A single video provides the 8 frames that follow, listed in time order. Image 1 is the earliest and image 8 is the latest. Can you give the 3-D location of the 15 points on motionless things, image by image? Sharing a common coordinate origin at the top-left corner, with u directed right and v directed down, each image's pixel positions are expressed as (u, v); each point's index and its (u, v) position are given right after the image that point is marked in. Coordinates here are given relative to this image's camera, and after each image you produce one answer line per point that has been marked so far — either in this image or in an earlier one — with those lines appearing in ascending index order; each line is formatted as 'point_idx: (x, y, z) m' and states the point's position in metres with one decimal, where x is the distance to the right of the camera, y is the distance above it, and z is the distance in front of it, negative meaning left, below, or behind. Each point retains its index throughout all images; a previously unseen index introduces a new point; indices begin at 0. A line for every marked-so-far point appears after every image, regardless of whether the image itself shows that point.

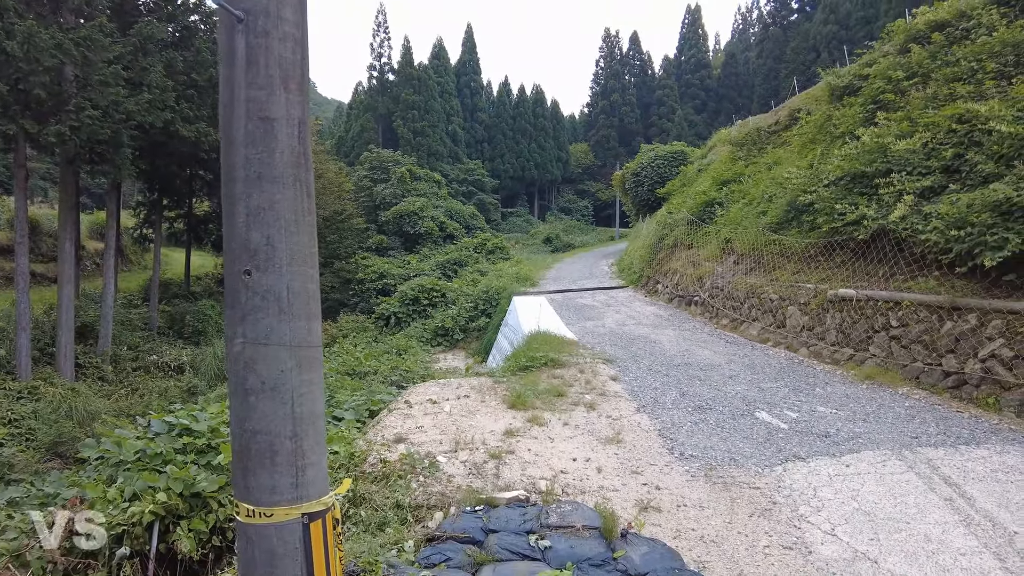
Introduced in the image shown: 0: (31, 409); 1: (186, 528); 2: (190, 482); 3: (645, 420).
0: (-7.0, -1.7, +9.6) m
1: (-1.3, -0.9, +2.6) m
2: (-1.3, -0.8, +2.8) m
3: (+0.8, -0.8, +4.0) m
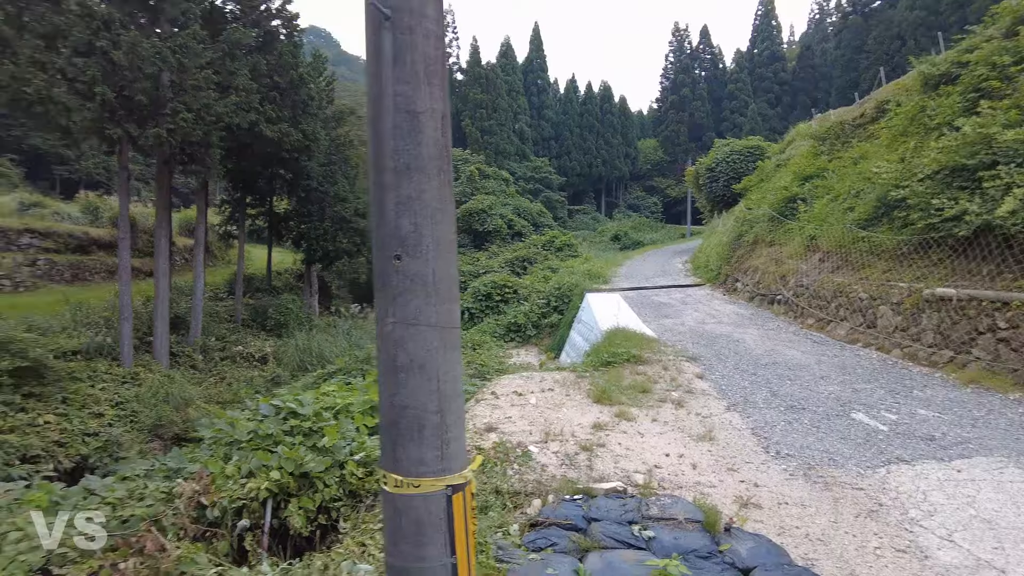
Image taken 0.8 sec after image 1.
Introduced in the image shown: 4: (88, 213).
0: (-5.9, -1.6, +10.3) m
1: (-0.9, -0.9, +2.8) m
2: (-0.9, -0.8, +2.9) m
3: (+1.3, -0.8, +3.9) m
4: (-12.6, +2.2, +19.7) m
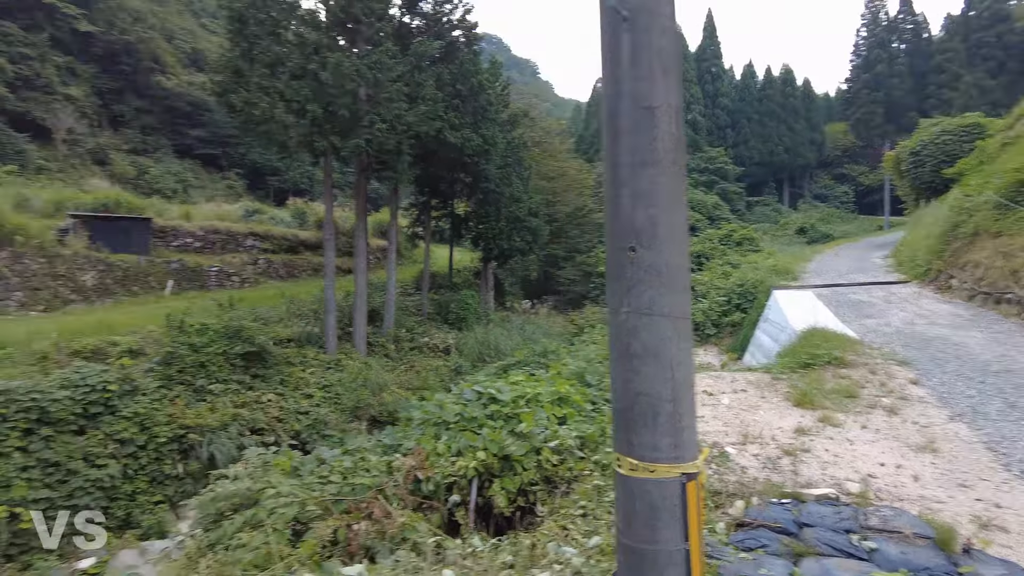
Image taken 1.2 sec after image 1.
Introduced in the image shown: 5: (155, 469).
0: (-3.0, -1.5, +11.5) m
1: (-0.1, -0.9, +2.9) m
2: (-0.1, -0.7, +3.1) m
3: (+2.4, -0.8, +3.5) m
4: (-7.2, +2.4, +22.2) m
5: (-4.4, -2.2, +8.2) m
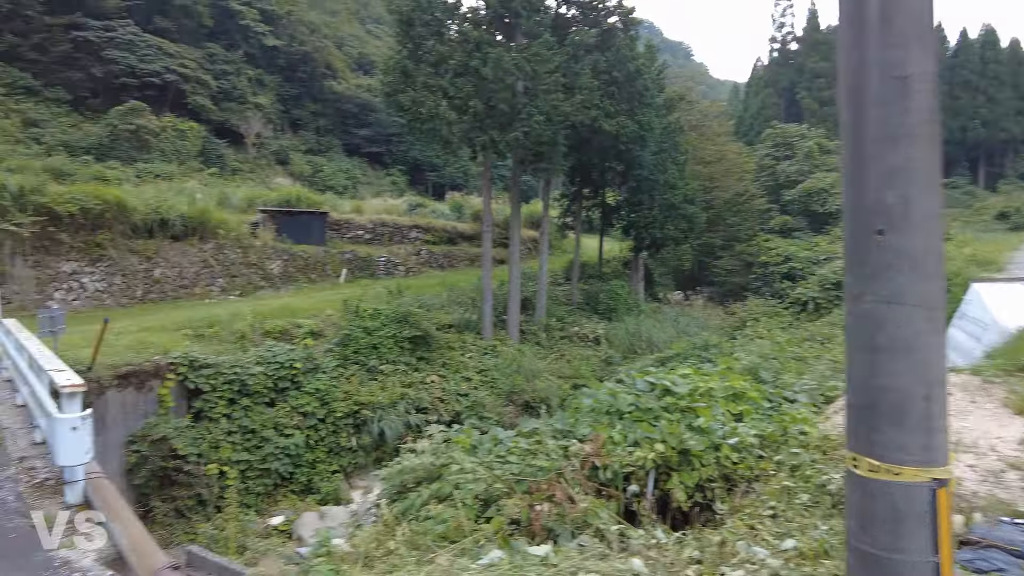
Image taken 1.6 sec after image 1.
0: (-0.3, -1.3, +11.9) m
1: (+0.7, -0.8, +2.9) m
2: (+0.7, -0.7, +3.0) m
3: (+3.2, -0.7, +2.9) m
4: (-2.0, +2.7, +23.2) m
5: (-2.4, -2.1, +9.0) m
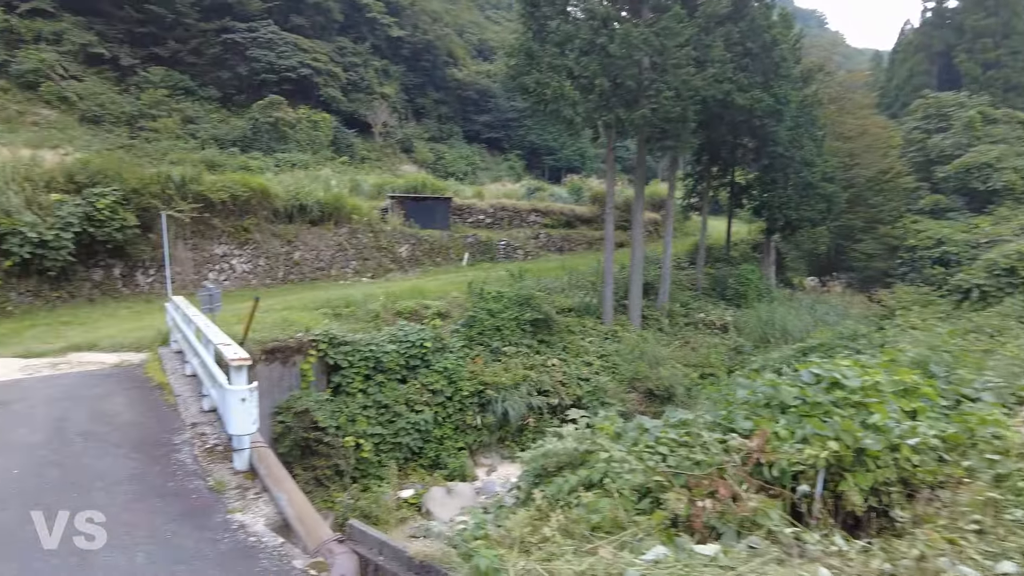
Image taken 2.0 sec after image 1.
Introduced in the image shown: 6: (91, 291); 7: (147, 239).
0: (+1.8, -1.1, +11.7) m
1: (+1.3, -0.8, +2.6) m
2: (+1.4, -0.6, +2.8) m
3: (+3.8, -0.7, +2.2) m
4: (+2.2, +3.3, +23.0) m
5: (-0.7, -1.8, +9.2) m
6: (-7.0, 0.0, +11.0) m
7: (-6.6, +0.9, +11.8) m
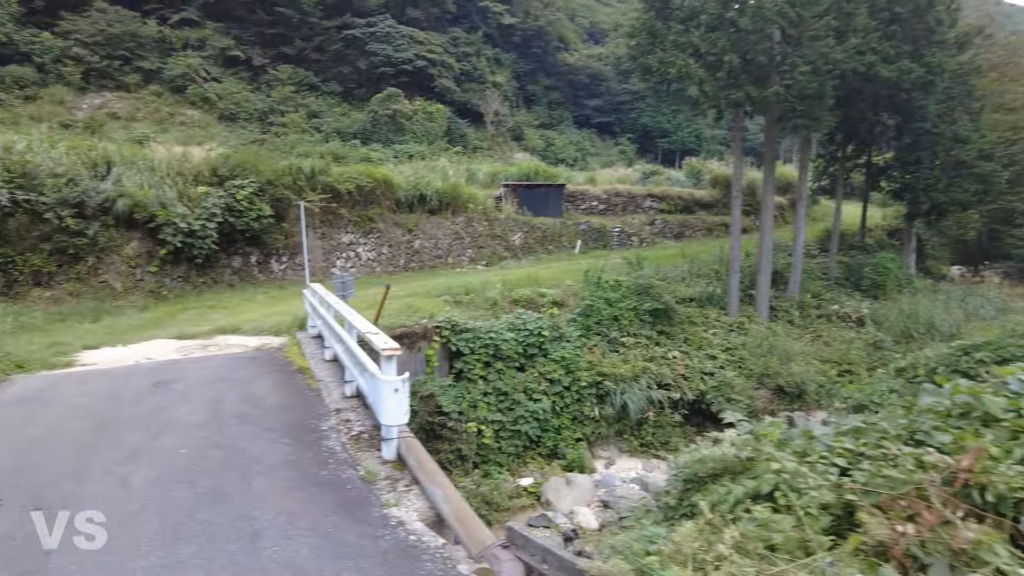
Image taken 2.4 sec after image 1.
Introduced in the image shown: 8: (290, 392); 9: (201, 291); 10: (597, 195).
0: (+3.8, -0.9, +11.1) m
1: (+1.9, -0.7, +2.2) m
2: (+2.0, -0.6, +2.3) m
3: (+4.2, -0.7, +1.4) m
4: (+6.0, +3.7, +22.1) m
5: (+0.9, -1.7, +9.1) m
6: (-5.0, +0.2, +11.8) m
7: (-4.4, +1.1, +12.6) m
8: (-1.4, -0.7, +4.3) m
9: (-5.3, -0.1, +11.2) m
10: (+2.5, +2.7, +19.2) m
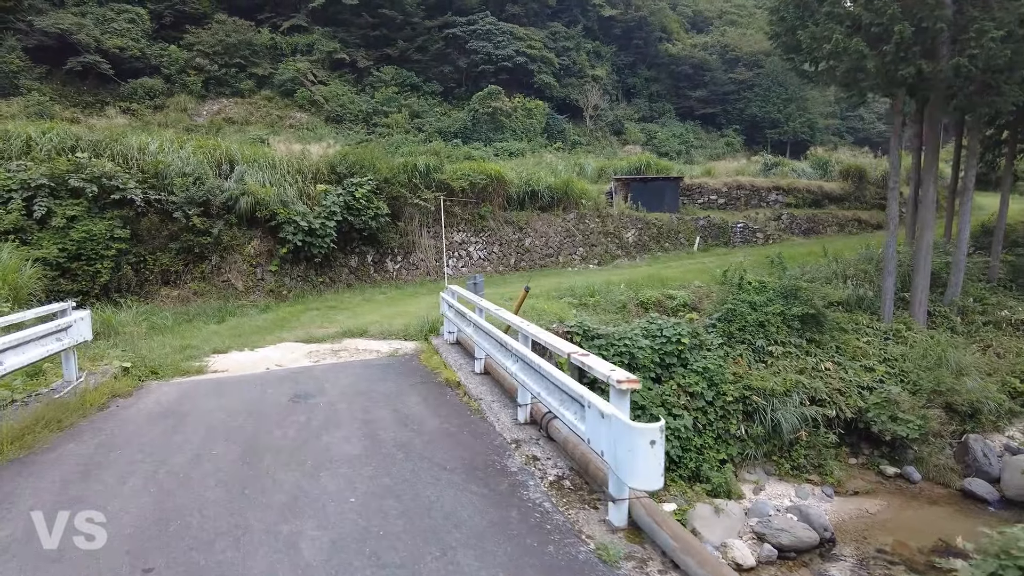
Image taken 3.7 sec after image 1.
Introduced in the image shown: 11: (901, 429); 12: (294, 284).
0: (+5.8, -0.9, +9.7) m
1: (+2.6, -0.8, +1.2) m
2: (+2.7, -0.6, +1.3) m
3: (+4.9, -0.8, +0.1) m
4: (+9.4, +3.7, +20.4) m
5: (+2.6, -1.7, +8.1) m
6: (-2.9, +0.2, +11.6) m
7: (-2.2, +1.2, +12.3) m
8: (-0.4, -0.7, +3.7) m
9: (-3.2, -0.1, +11.1) m
10: (+5.5, +2.7, +18.0) m
11: (+5.1, -1.8, +8.6) m
12: (-3.6, +0.1, +10.8) m
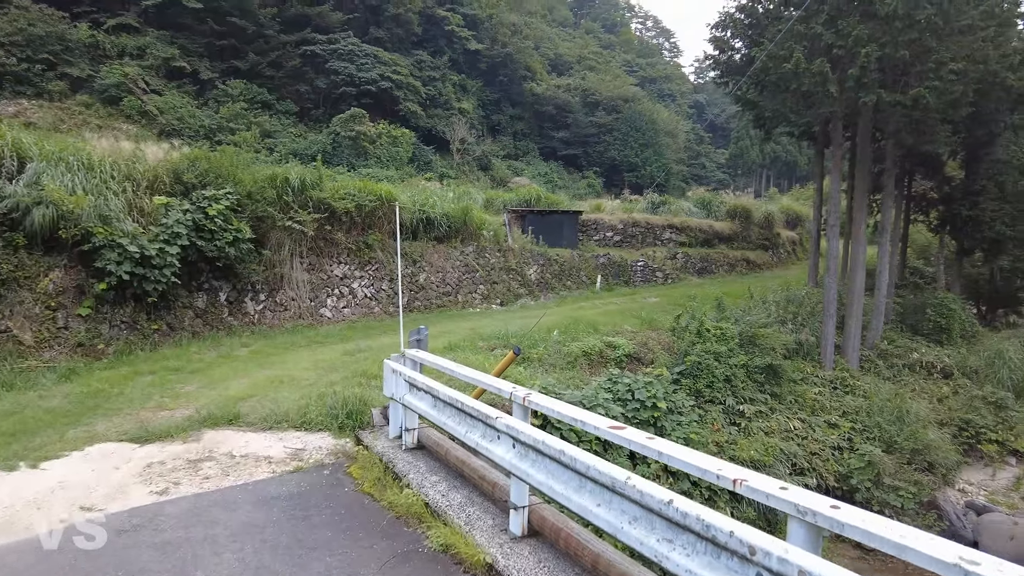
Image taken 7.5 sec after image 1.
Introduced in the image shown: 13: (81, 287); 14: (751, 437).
0: (+4.7, -1.5, +8.8) m
1: (+3.6, -0.9, -0.3) m
2: (+3.6, -0.8, -0.1) m
3: (+6.0, -0.8, -0.9) m
4: (+5.9, +2.4, +20.1) m
5: (+2.0, -2.2, +6.4) m
6: (-4.2, -0.4, +8.7) m
7: (-3.6, +0.5, +9.5) m
8: (+0.1, -0.9, +1.5) m
9: (-4.4, -0.7, +8.1) m
10: (+2.6, +1.6, +16.9) m
11: (+4.3, -2.4, +7.4) m
12: (-4.7, -0.5, +7.8) m
13: (-4.9, 0.0, +7.5) m
14: (+2.7, -1.6, +7.3) m
